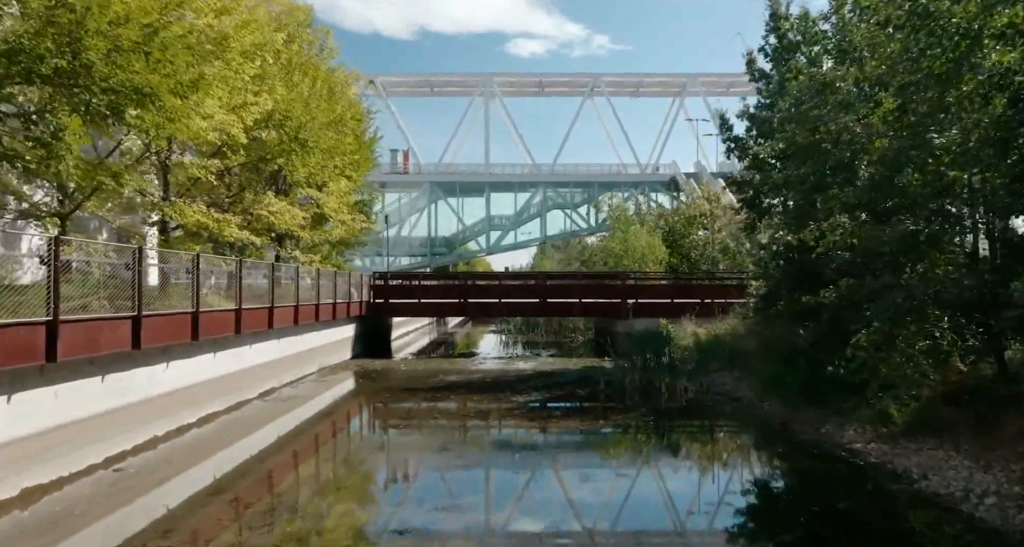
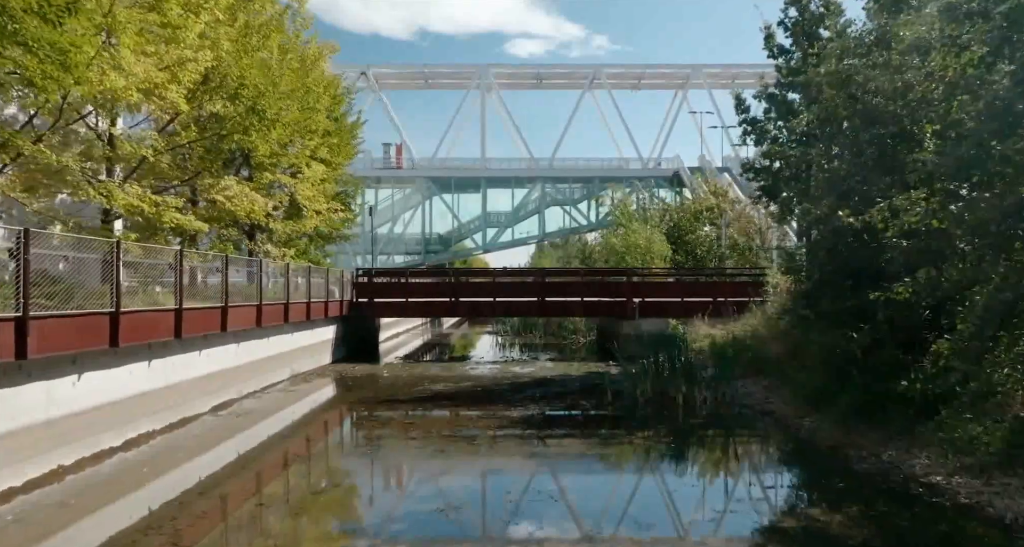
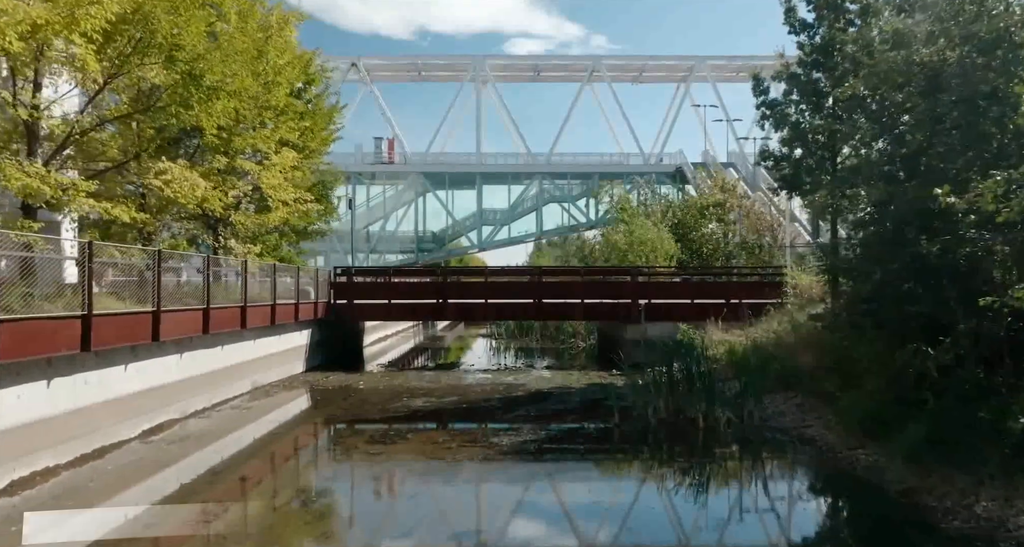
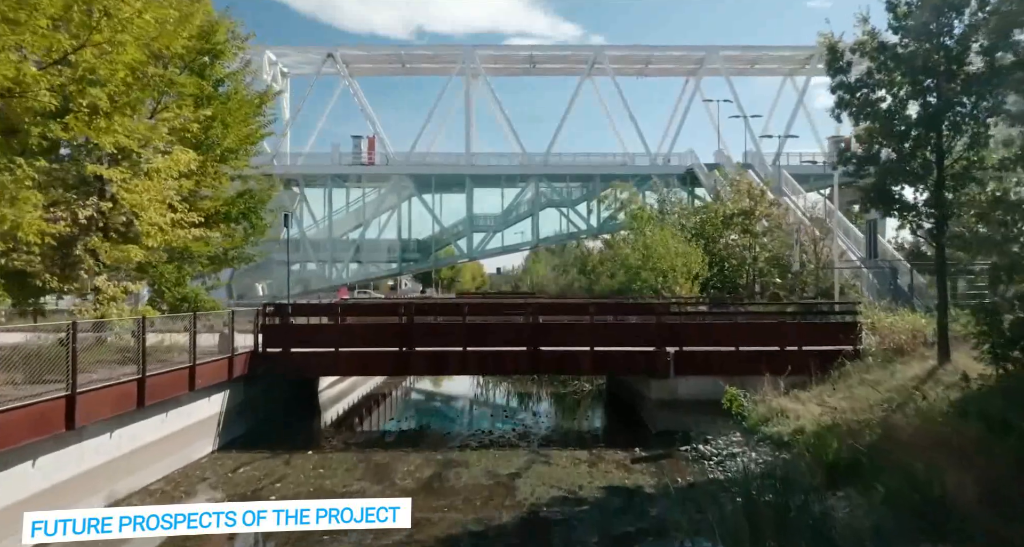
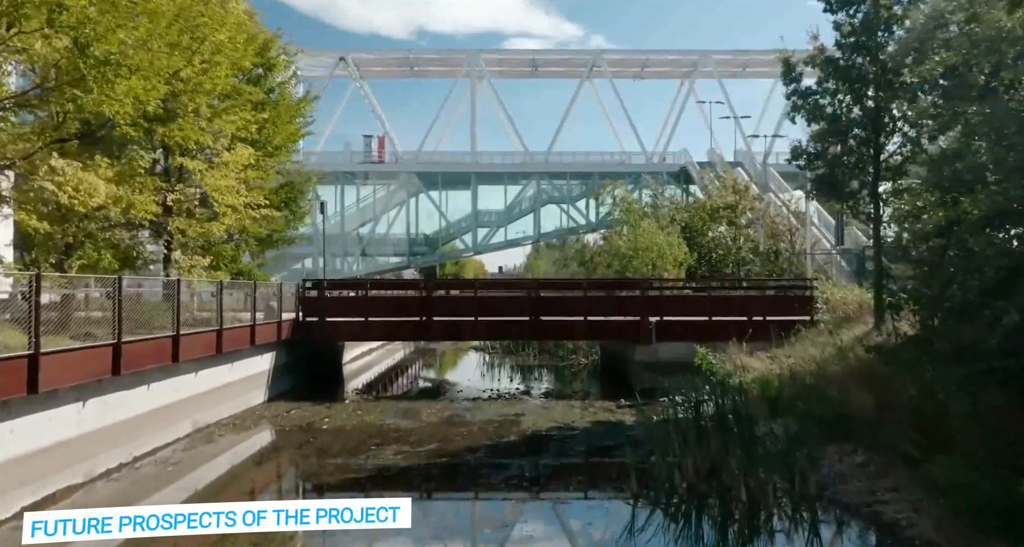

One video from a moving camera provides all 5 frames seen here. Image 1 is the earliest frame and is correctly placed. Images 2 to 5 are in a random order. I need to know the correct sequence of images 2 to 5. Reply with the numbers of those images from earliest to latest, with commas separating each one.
2, 3, 5, 4
